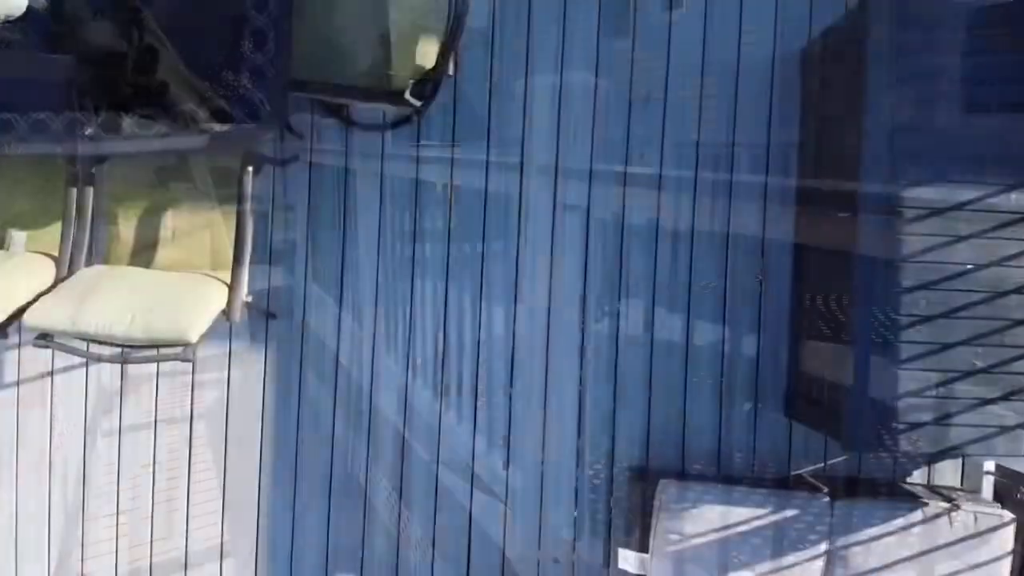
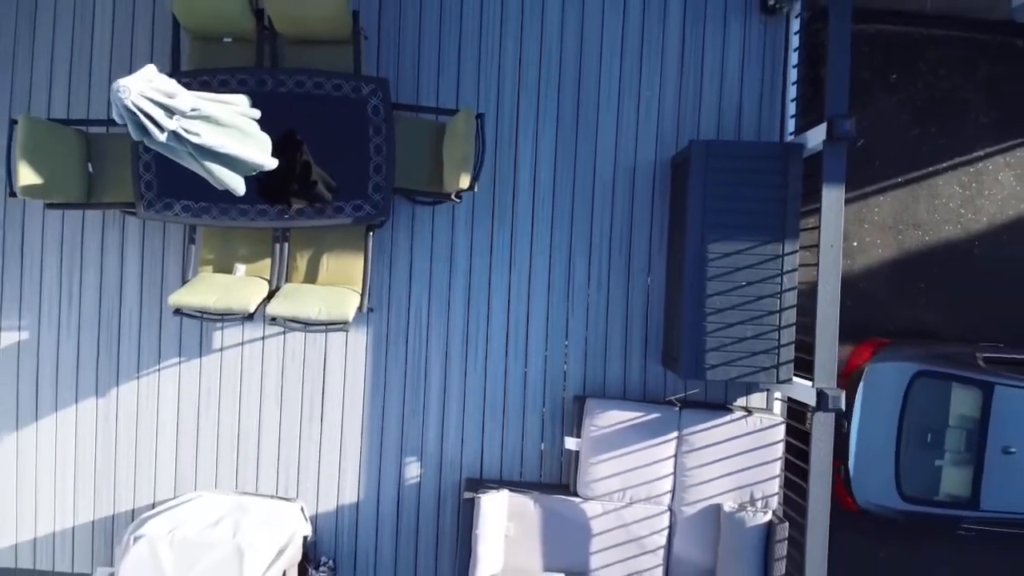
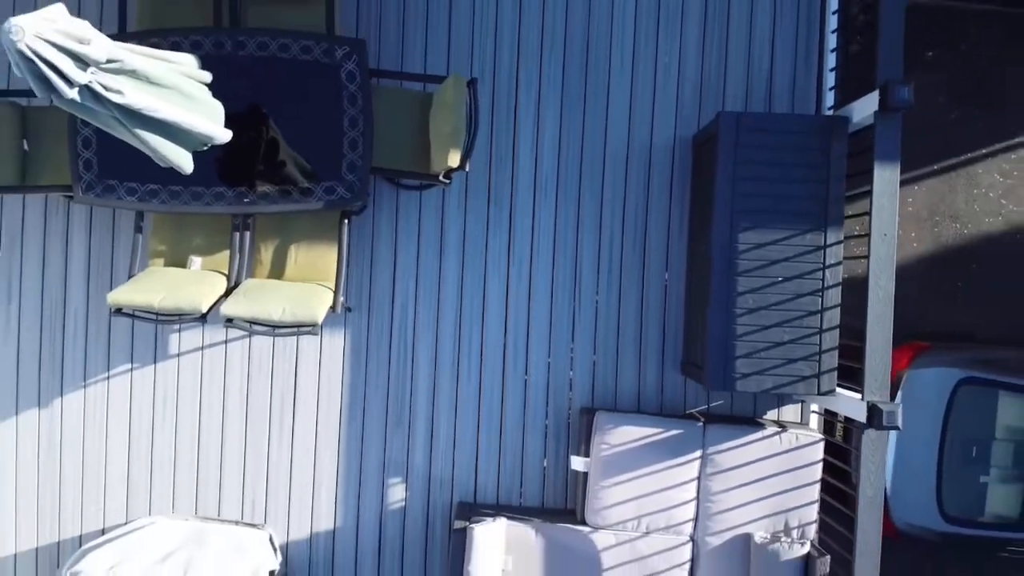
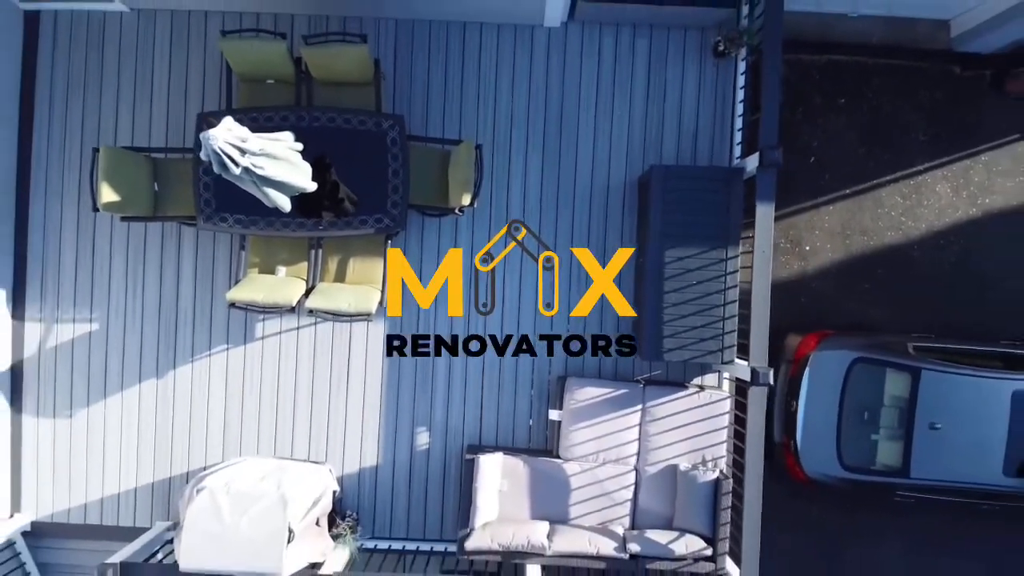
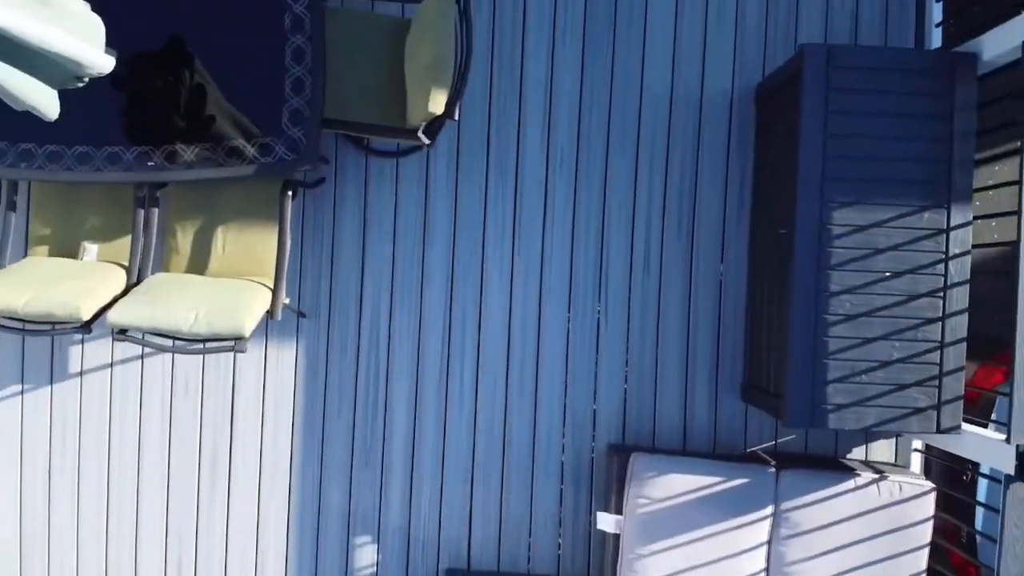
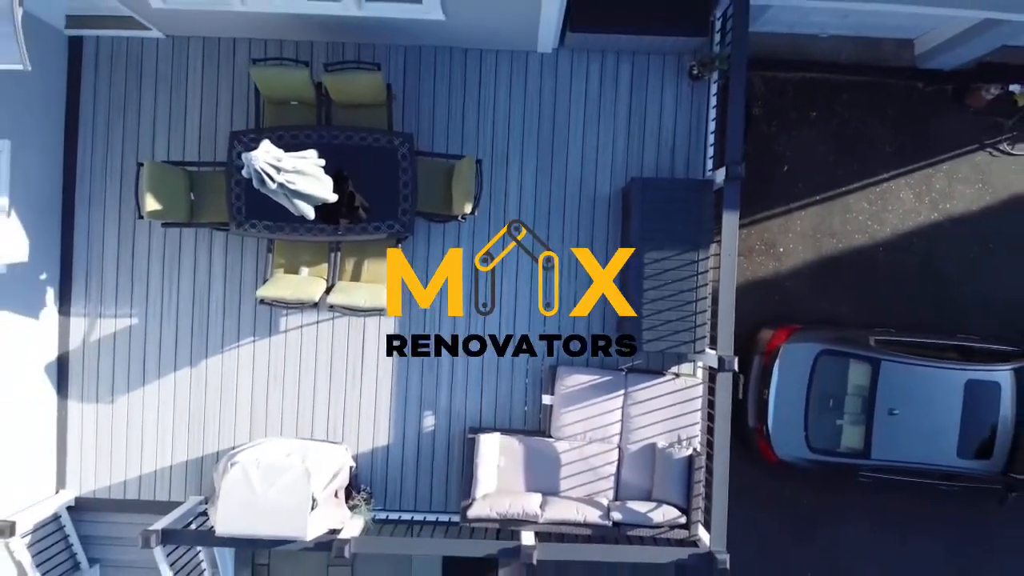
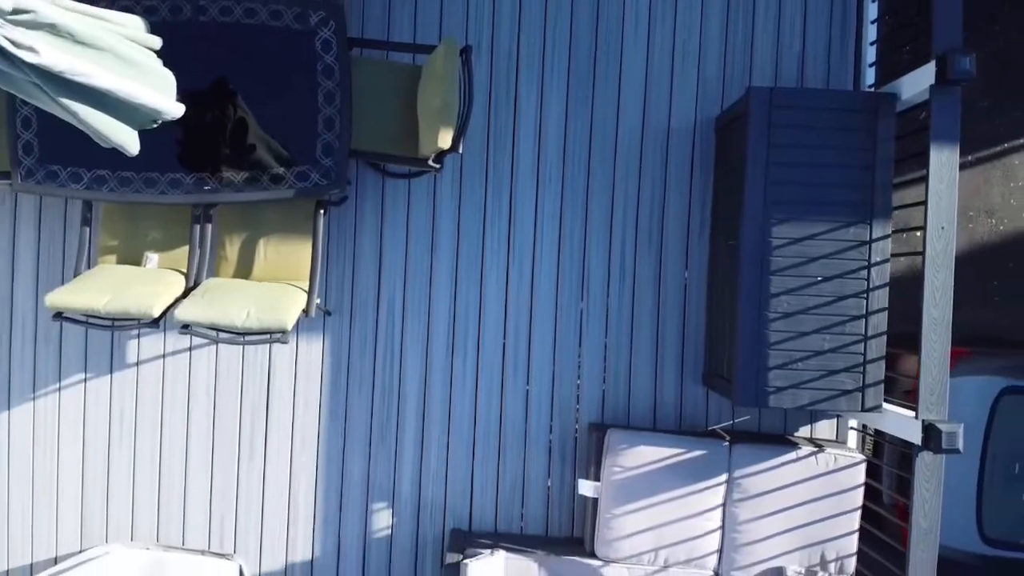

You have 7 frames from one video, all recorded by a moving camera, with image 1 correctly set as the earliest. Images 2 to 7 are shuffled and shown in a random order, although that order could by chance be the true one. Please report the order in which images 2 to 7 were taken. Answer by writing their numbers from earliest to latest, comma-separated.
5, 7, 3, 2, 4, 6
